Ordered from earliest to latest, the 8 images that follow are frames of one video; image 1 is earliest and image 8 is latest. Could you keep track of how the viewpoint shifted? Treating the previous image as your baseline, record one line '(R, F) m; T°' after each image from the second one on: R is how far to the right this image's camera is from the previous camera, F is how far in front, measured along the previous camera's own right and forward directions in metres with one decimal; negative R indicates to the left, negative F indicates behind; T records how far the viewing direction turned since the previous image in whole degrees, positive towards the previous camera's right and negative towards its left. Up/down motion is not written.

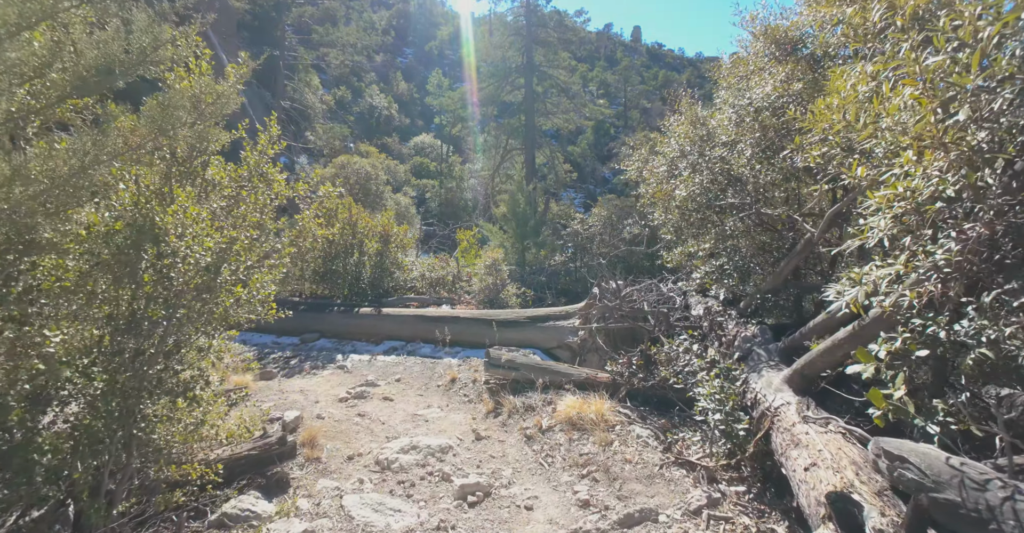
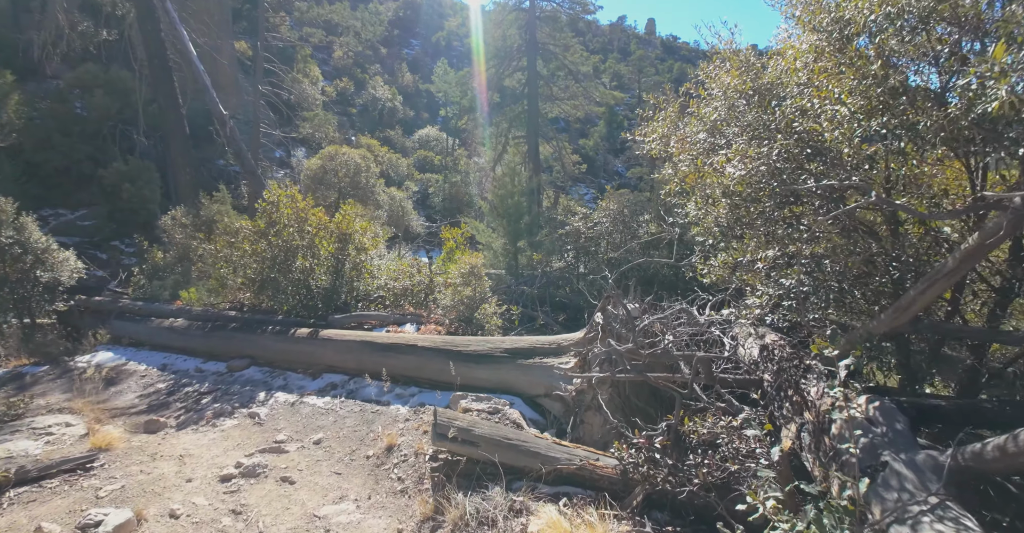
(+0.4, +1.9) m; -1°
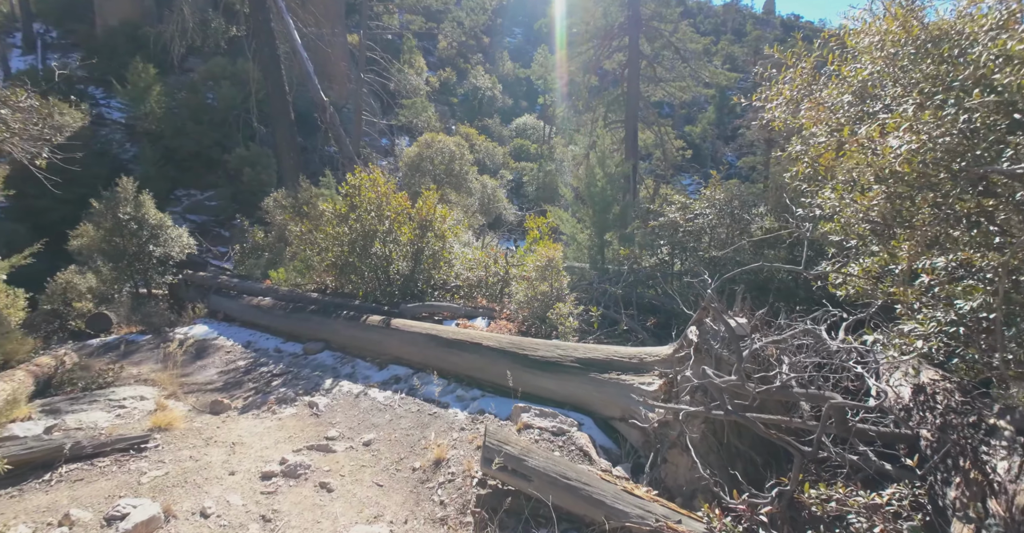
(+0.1, +0.7) m; -11°
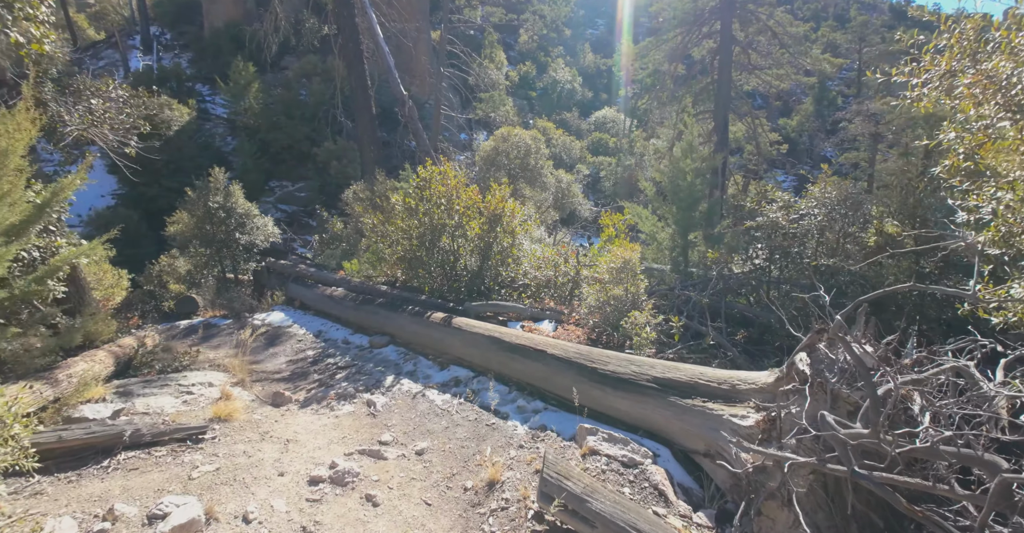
(0.0, +0.4) m; -9°
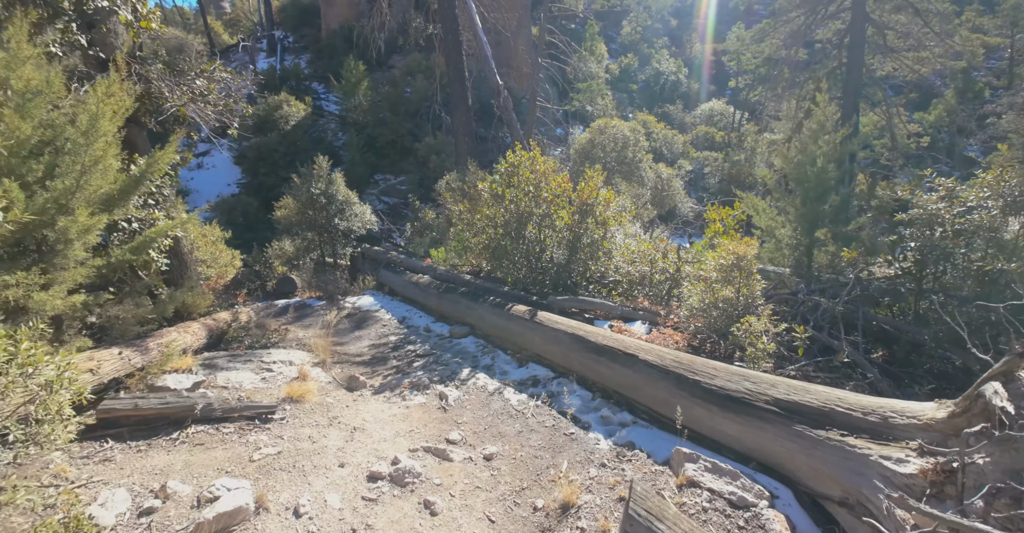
(0.0, +0.5) m; -11°
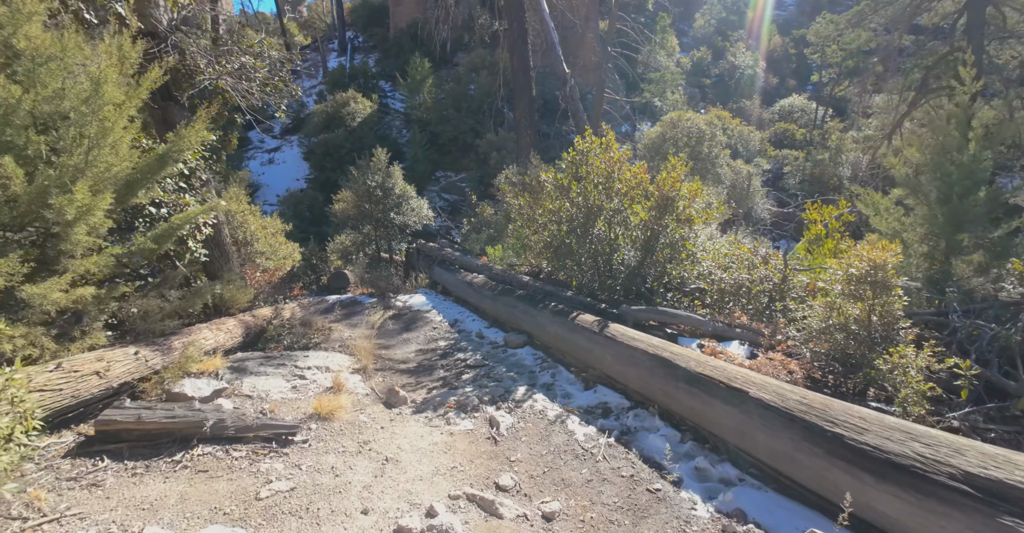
(-0.1, +0.7) m; -7°
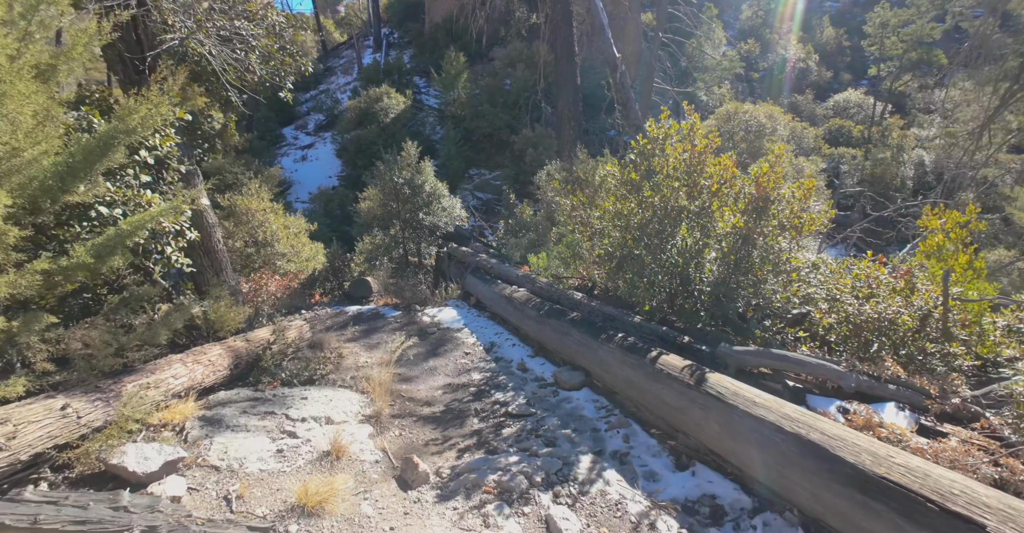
(-0.2, +1.1) m; -4°
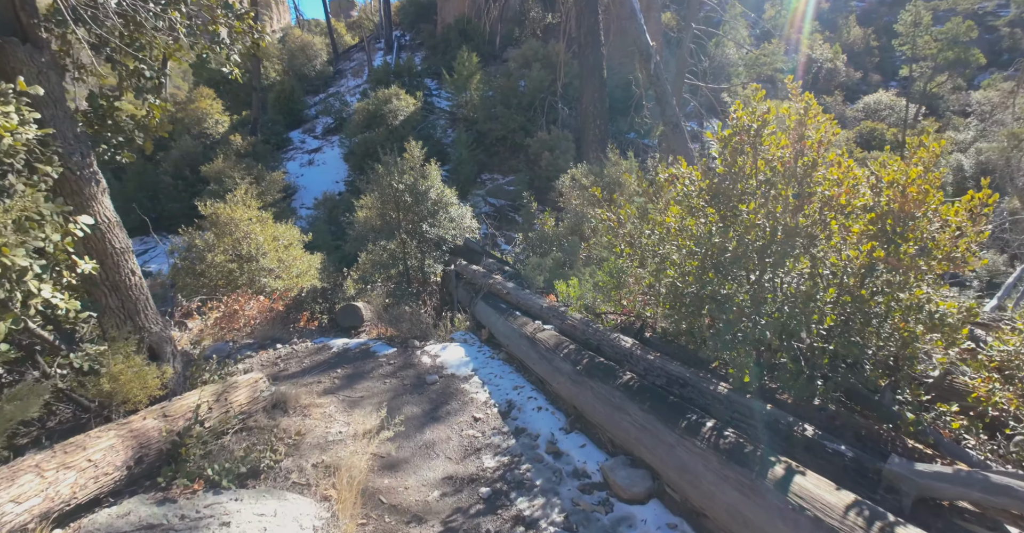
(-0.1, +1.2) m; -1°
